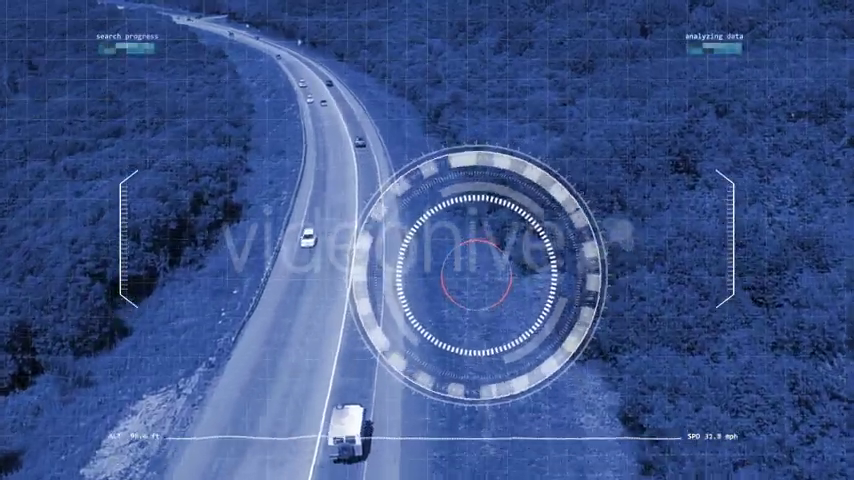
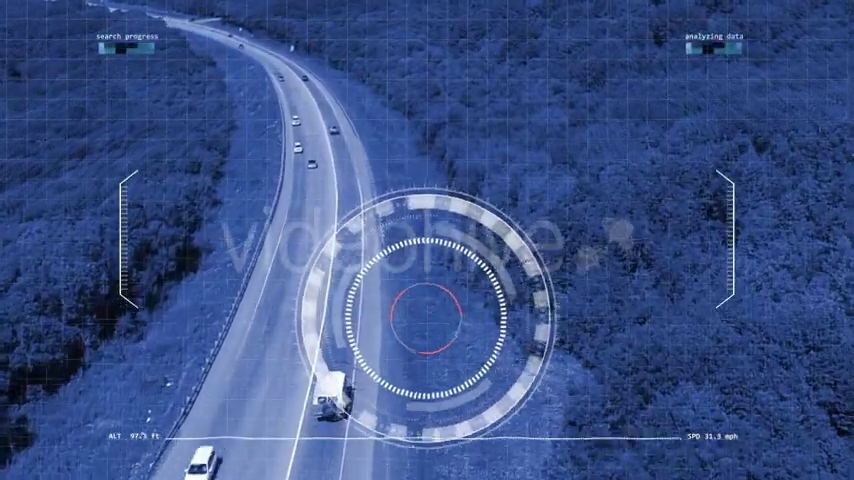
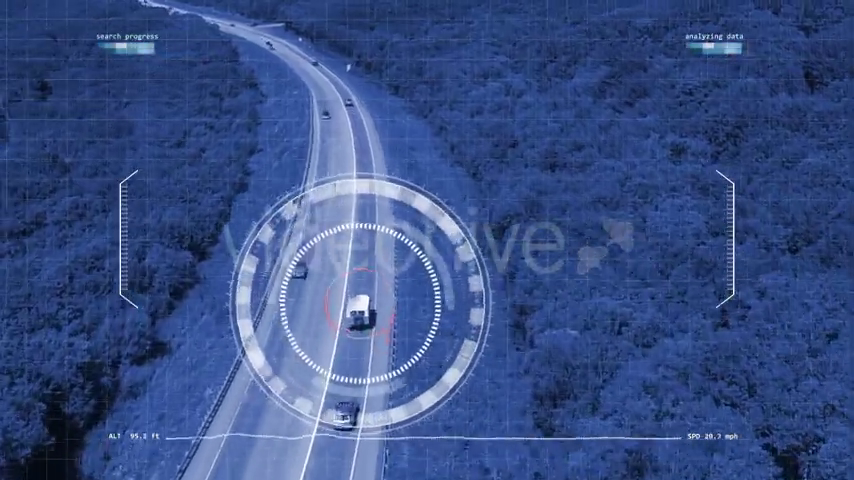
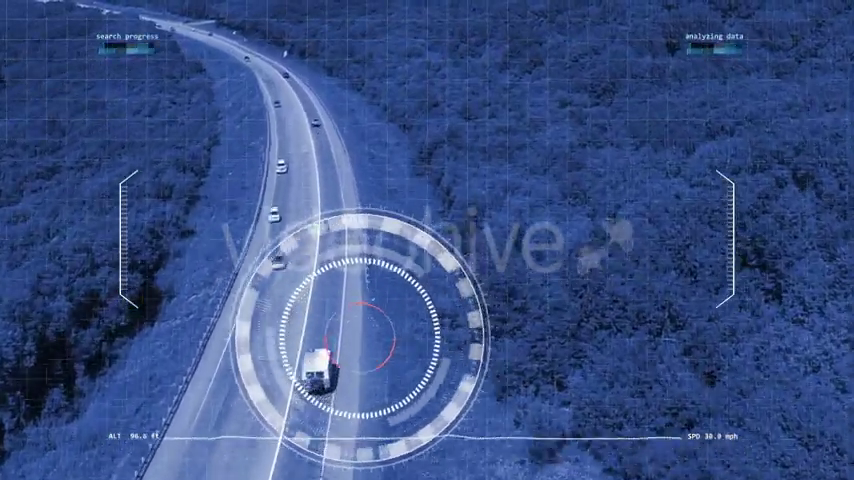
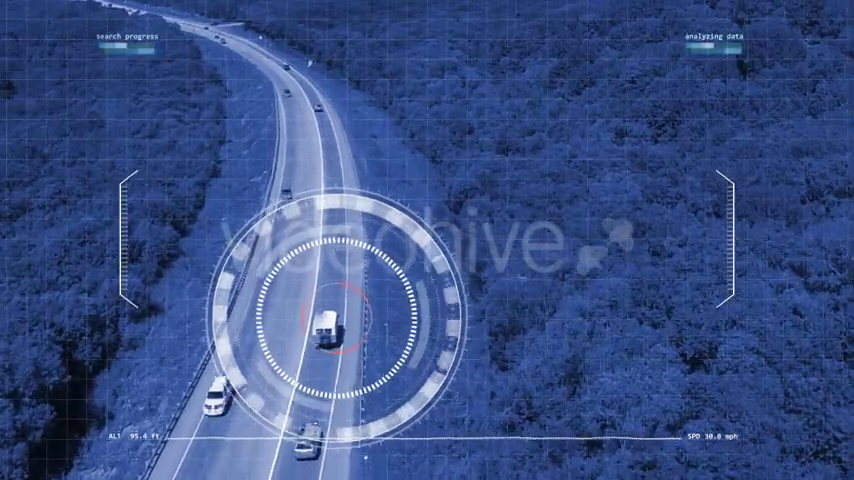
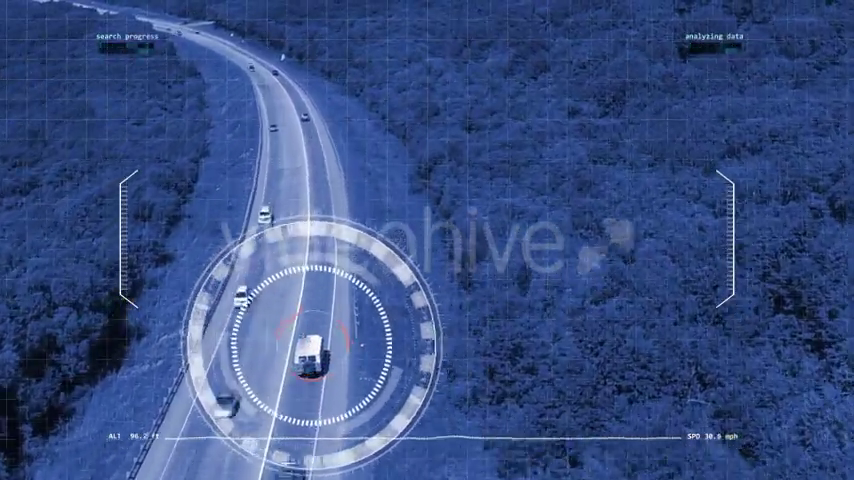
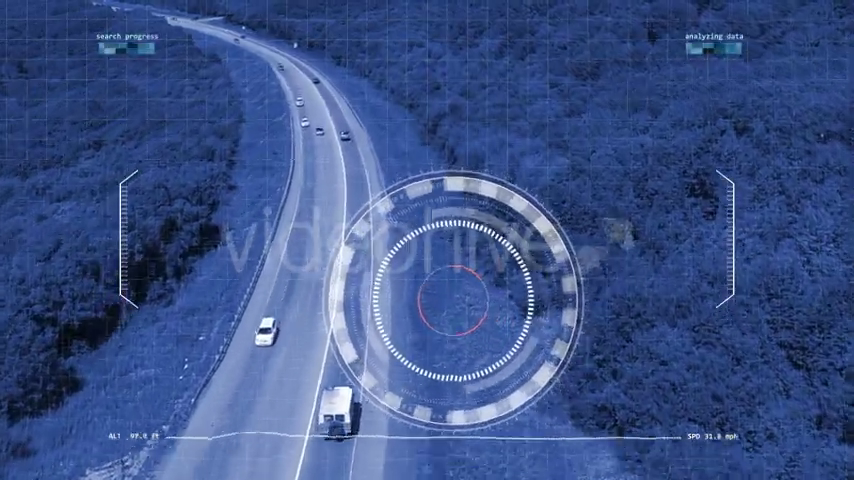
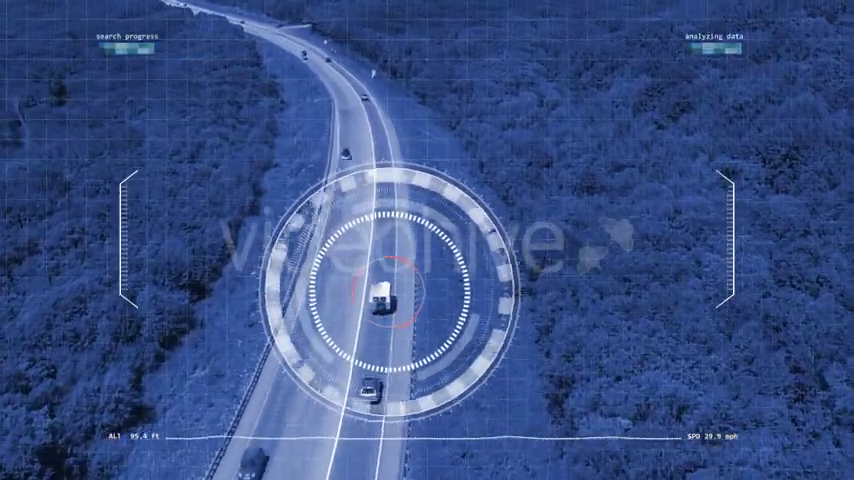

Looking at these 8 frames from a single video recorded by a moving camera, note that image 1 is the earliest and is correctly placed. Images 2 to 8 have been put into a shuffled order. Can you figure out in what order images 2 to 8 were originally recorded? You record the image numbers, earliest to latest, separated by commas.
7, 2, 4, 6, 5, 3, 8
